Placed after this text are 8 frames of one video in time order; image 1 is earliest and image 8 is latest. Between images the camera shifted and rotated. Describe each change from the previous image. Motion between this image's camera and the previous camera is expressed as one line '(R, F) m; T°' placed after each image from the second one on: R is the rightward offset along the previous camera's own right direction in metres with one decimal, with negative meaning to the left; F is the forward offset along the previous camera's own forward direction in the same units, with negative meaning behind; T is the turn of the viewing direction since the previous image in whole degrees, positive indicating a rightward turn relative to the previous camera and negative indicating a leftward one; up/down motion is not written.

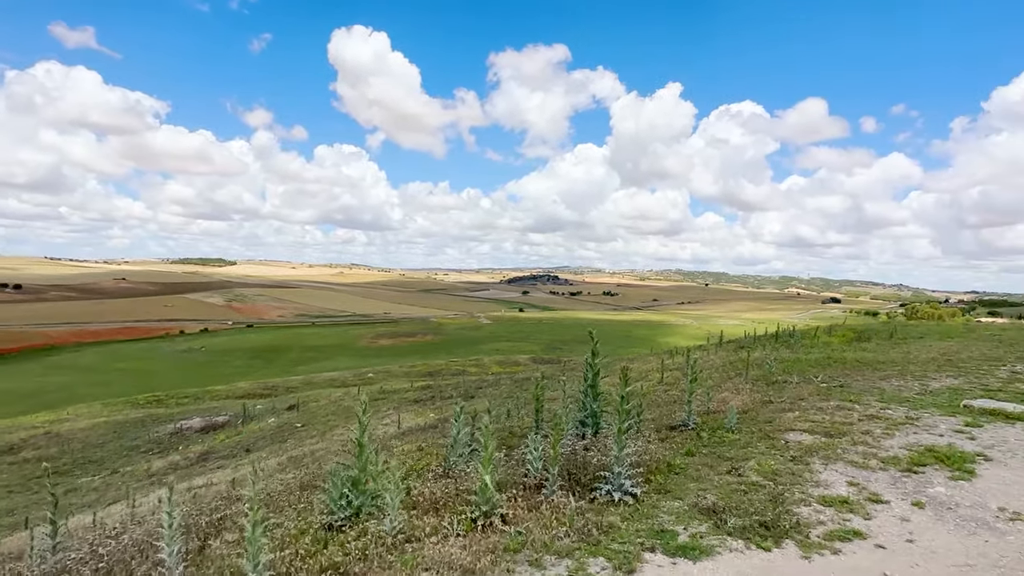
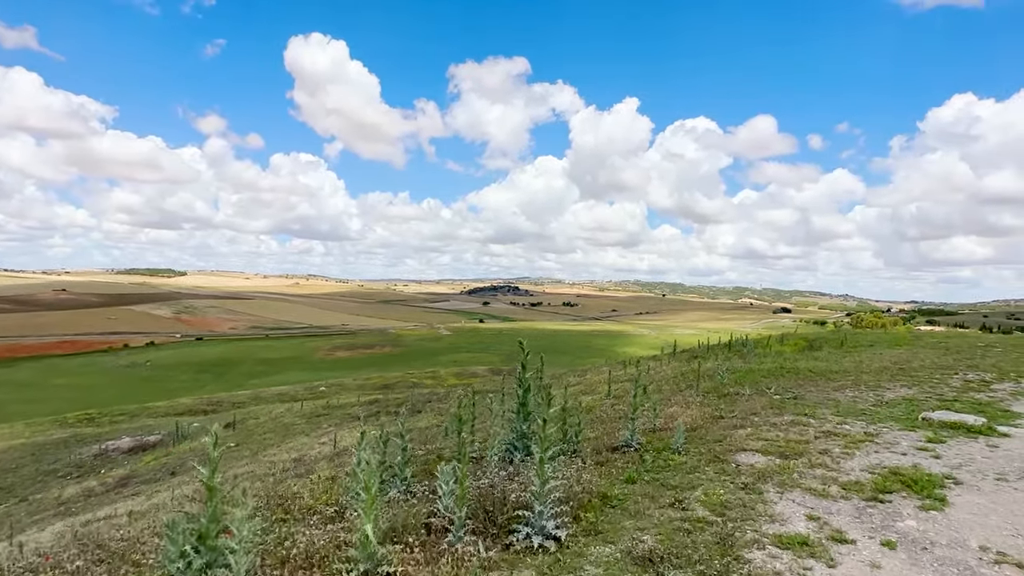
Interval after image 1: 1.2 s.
(+1.0, +1.9) m; +4°
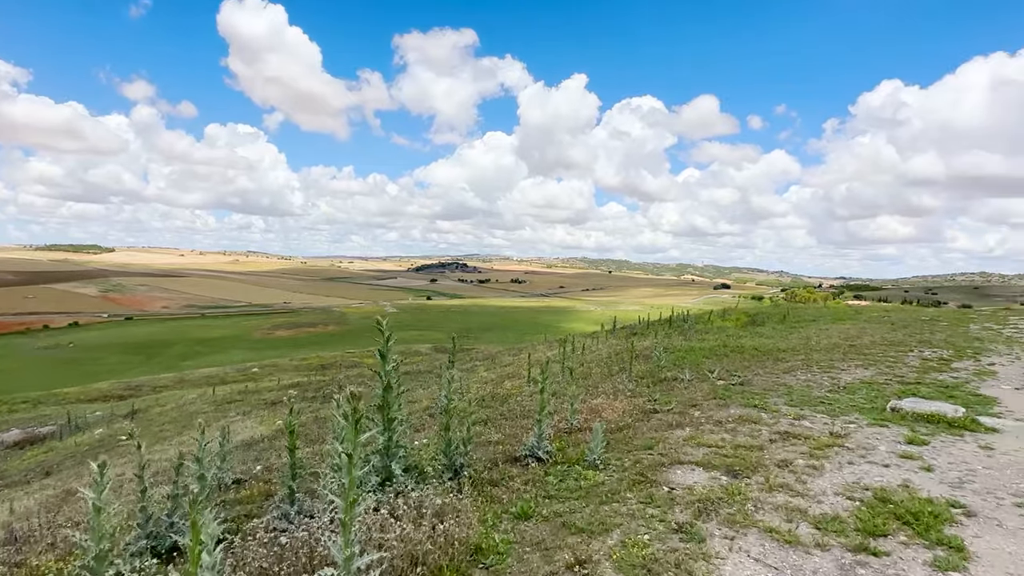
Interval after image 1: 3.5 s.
(+1.6, +3.9) m; +5°
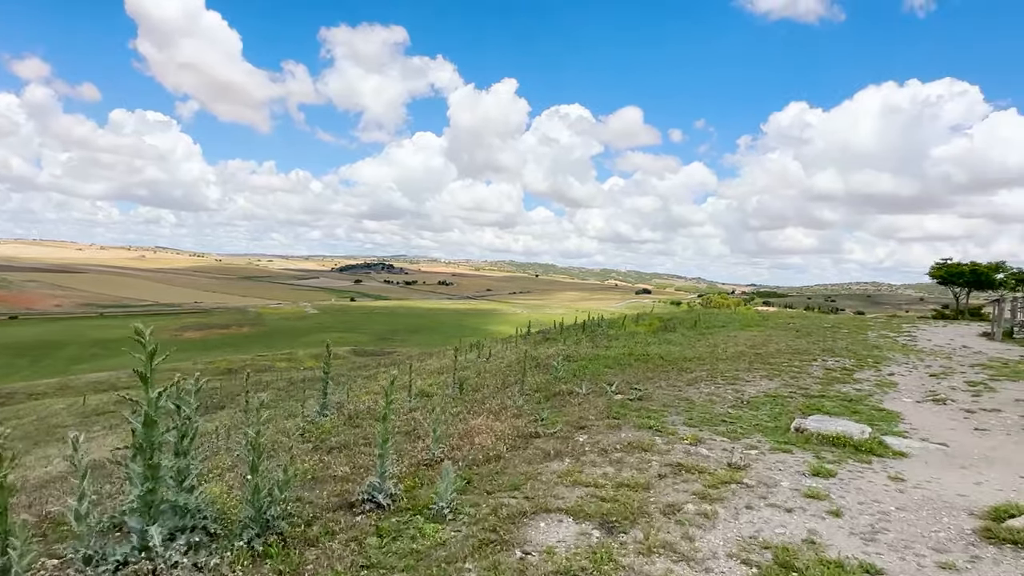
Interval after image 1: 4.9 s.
(+1.4, +2.2) m; +7°
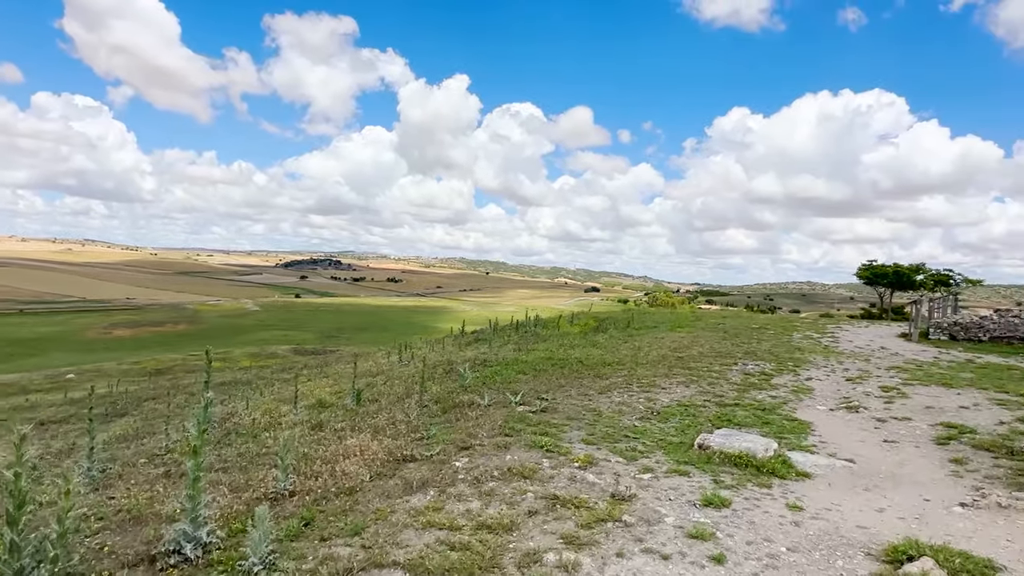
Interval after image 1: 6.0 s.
(+1.4, +1.4) m; +5°
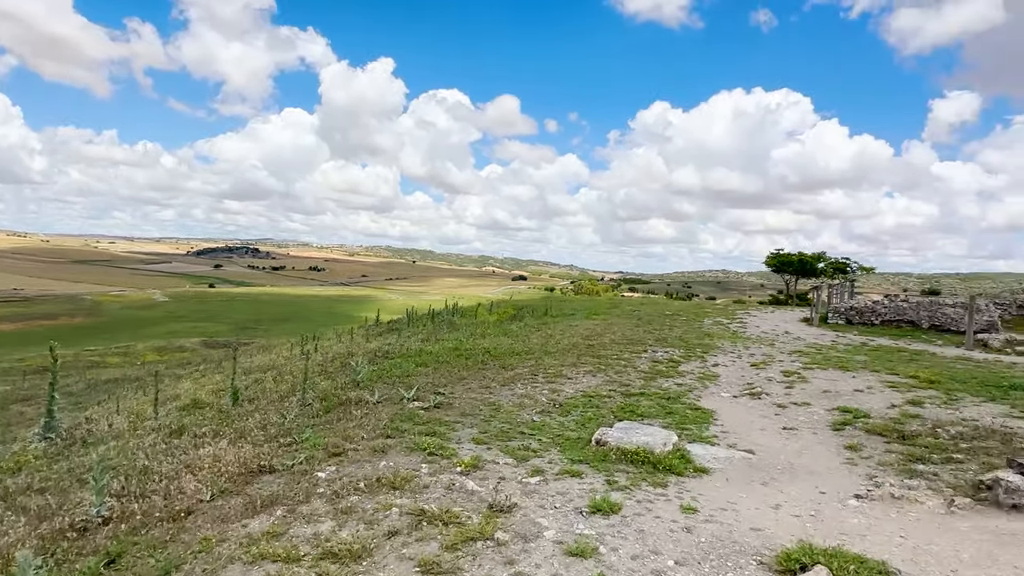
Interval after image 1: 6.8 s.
(+0.8, +1.1) m; +7°
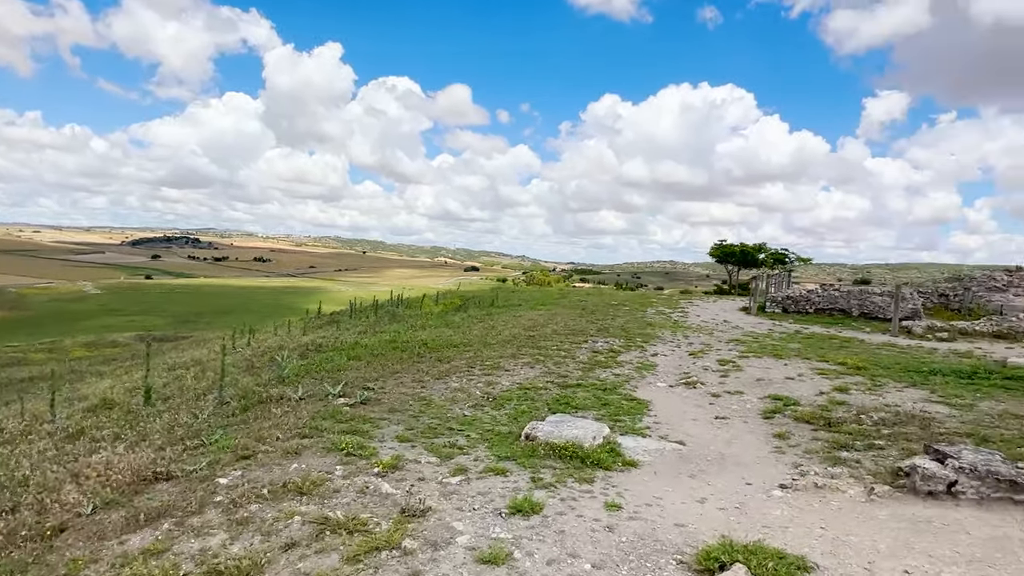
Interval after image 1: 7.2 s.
(+0.5, +0.5) m; +5°
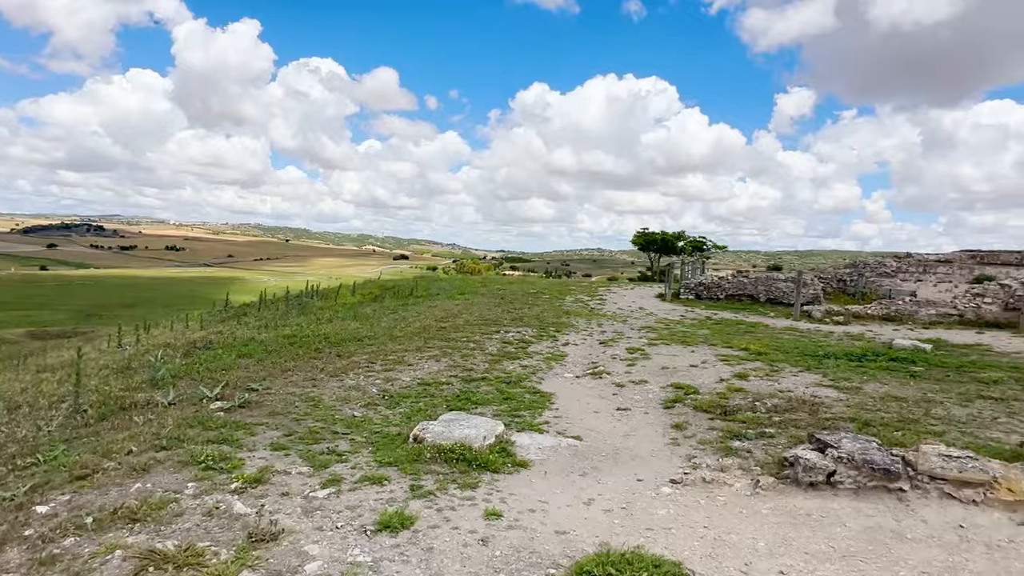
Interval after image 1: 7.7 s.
(+0.7, +0.6) m; +7°
